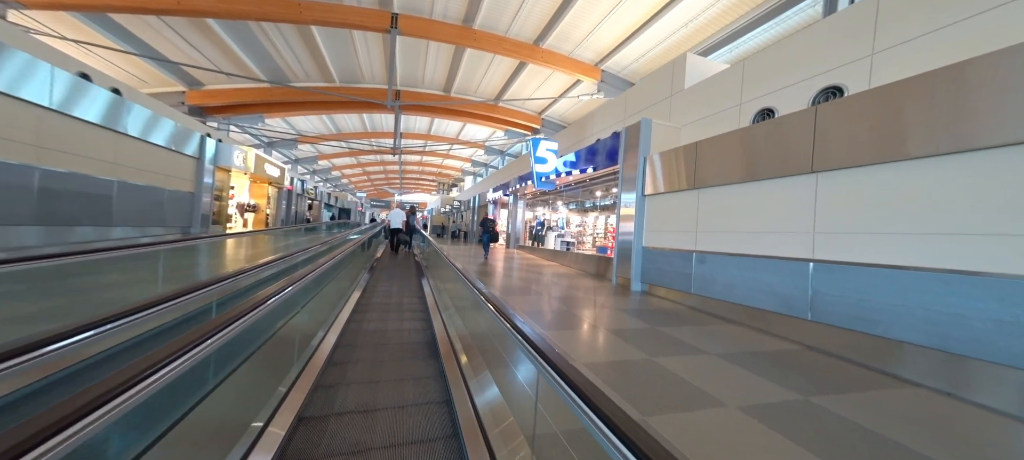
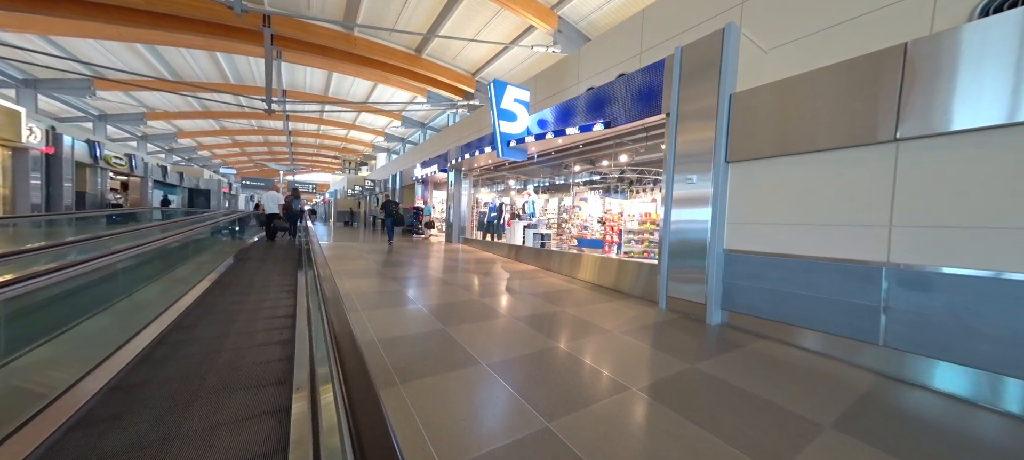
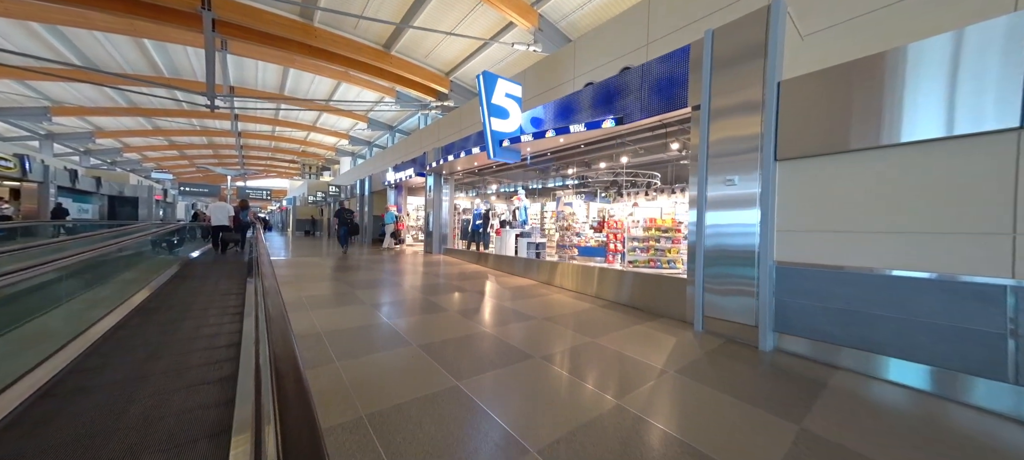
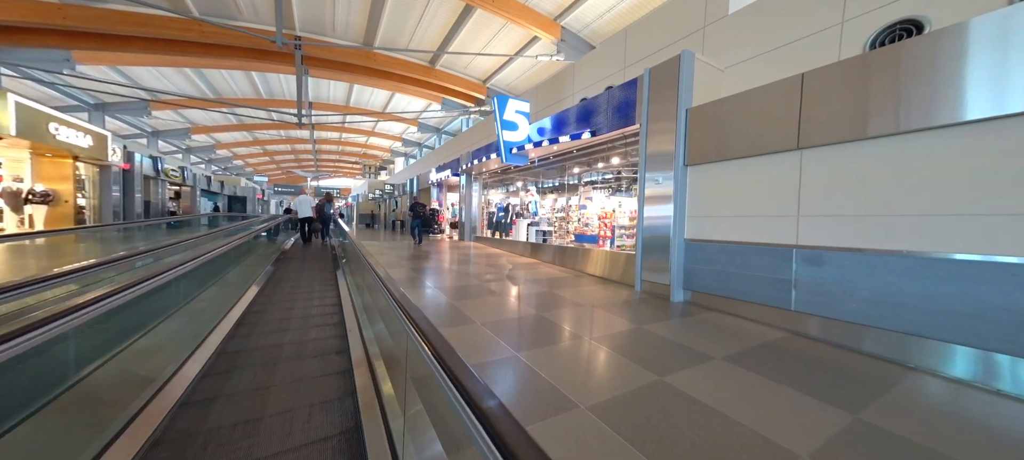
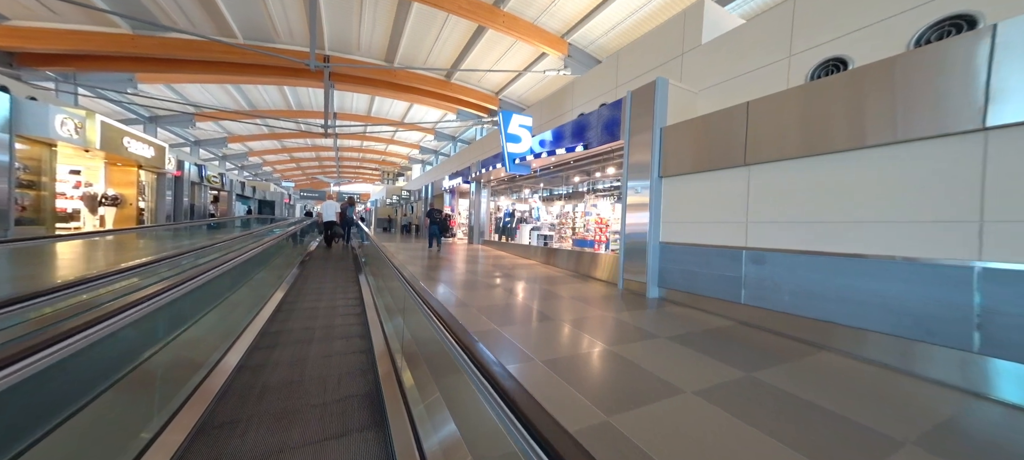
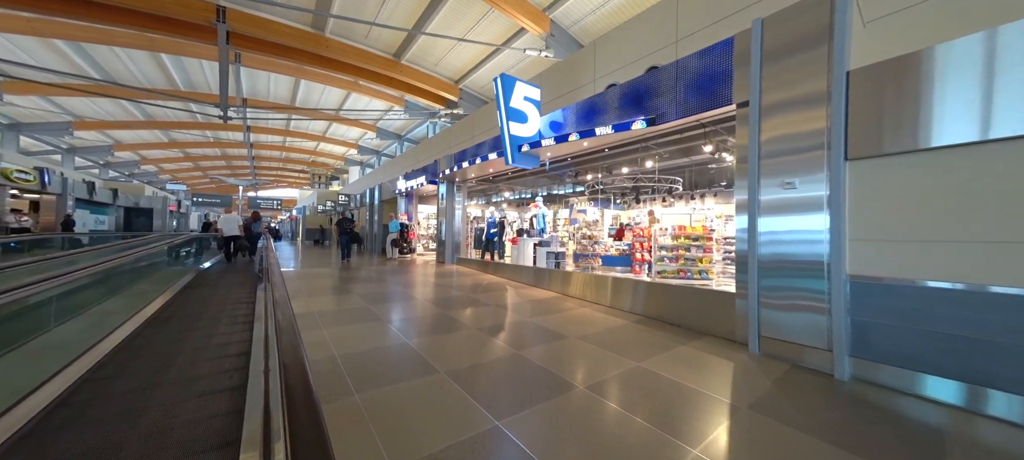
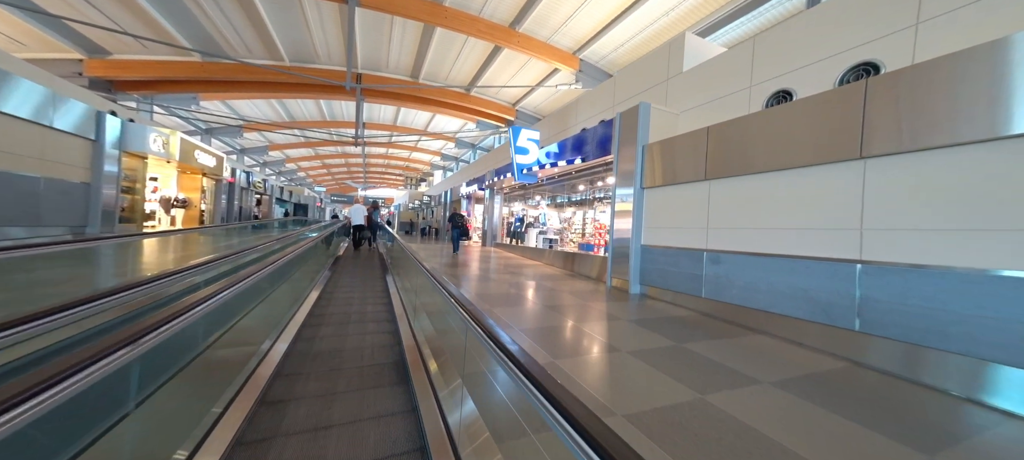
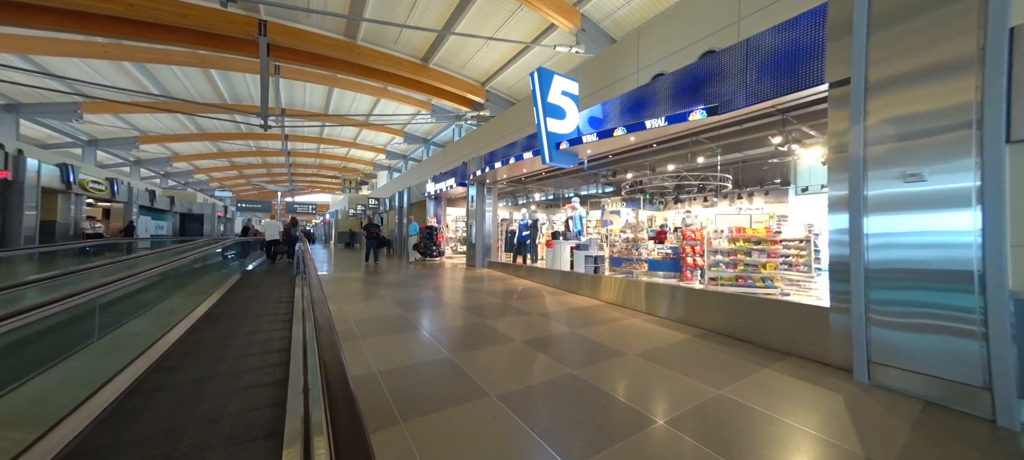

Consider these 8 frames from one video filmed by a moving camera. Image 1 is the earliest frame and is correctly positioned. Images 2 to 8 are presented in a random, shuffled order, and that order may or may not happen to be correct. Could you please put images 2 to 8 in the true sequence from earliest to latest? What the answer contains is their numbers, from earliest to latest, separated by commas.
7, 5, 4, 2, 3, 6, 8
